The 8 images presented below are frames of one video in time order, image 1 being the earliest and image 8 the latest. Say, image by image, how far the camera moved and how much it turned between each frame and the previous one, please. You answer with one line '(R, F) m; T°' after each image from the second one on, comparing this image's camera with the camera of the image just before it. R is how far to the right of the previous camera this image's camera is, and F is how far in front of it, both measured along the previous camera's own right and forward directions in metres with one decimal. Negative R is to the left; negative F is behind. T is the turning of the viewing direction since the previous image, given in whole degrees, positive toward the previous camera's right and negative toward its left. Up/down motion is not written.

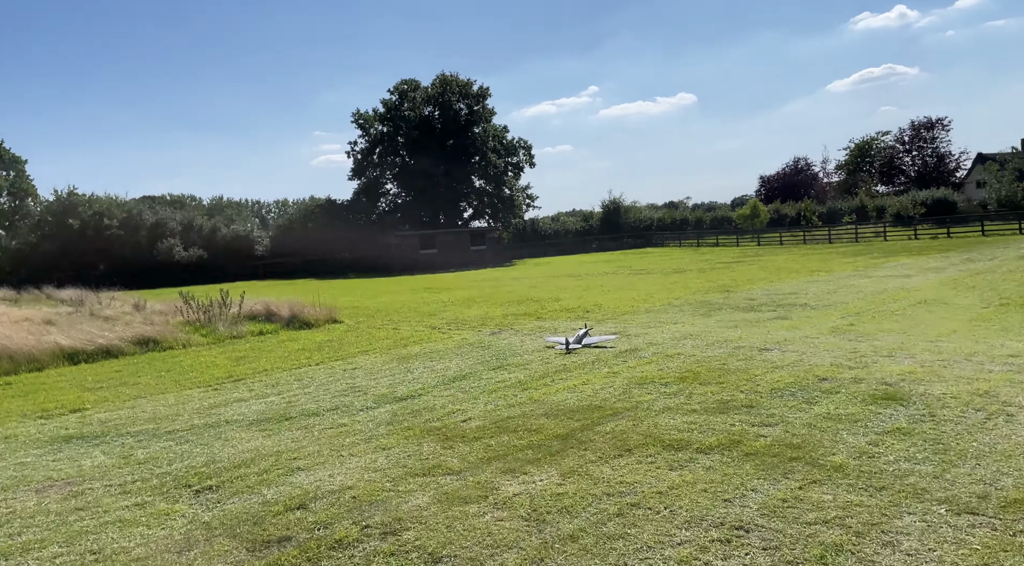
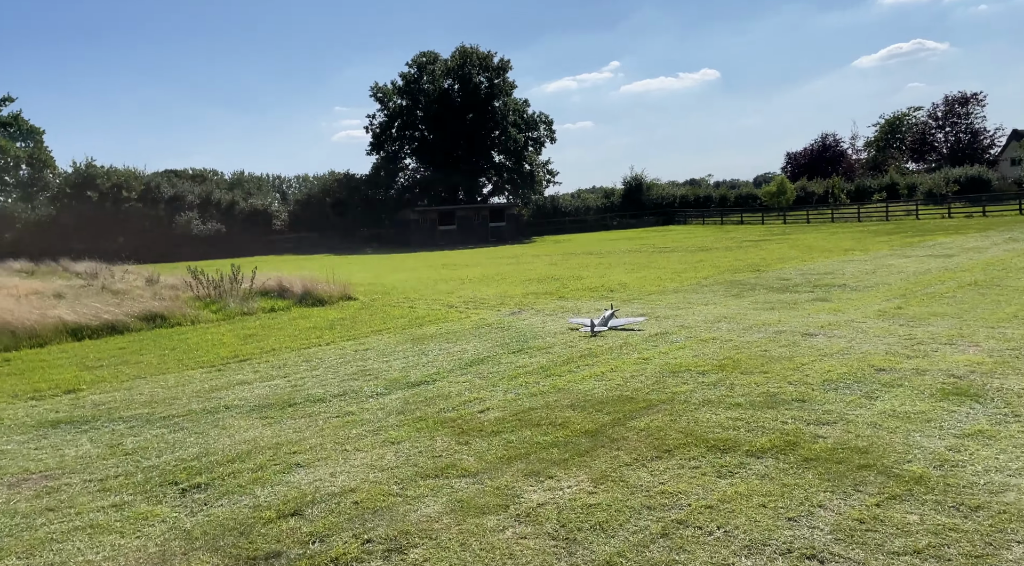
(0.0, +0.7) m; -1°
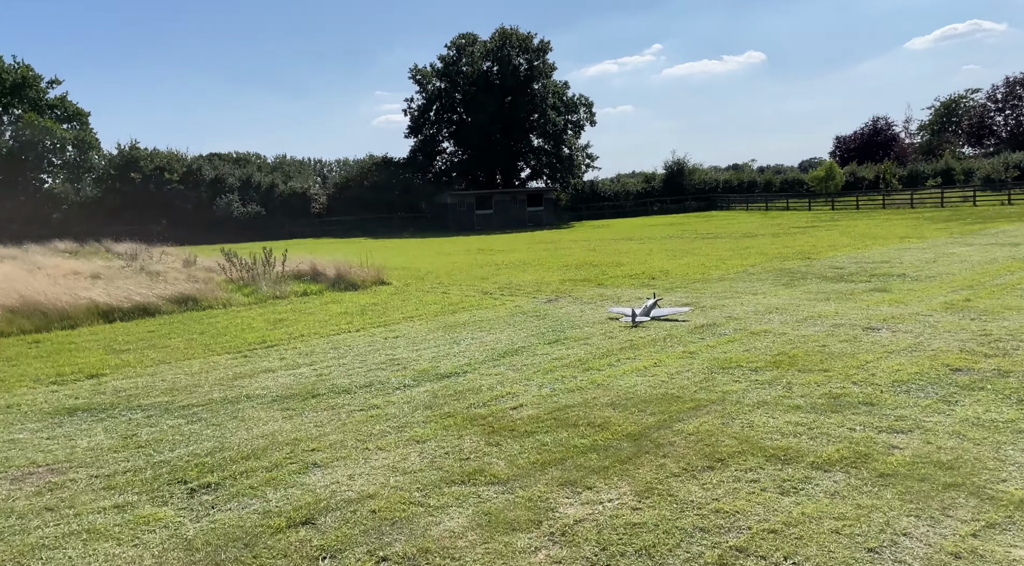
(0.0, +0.5) m; -3°
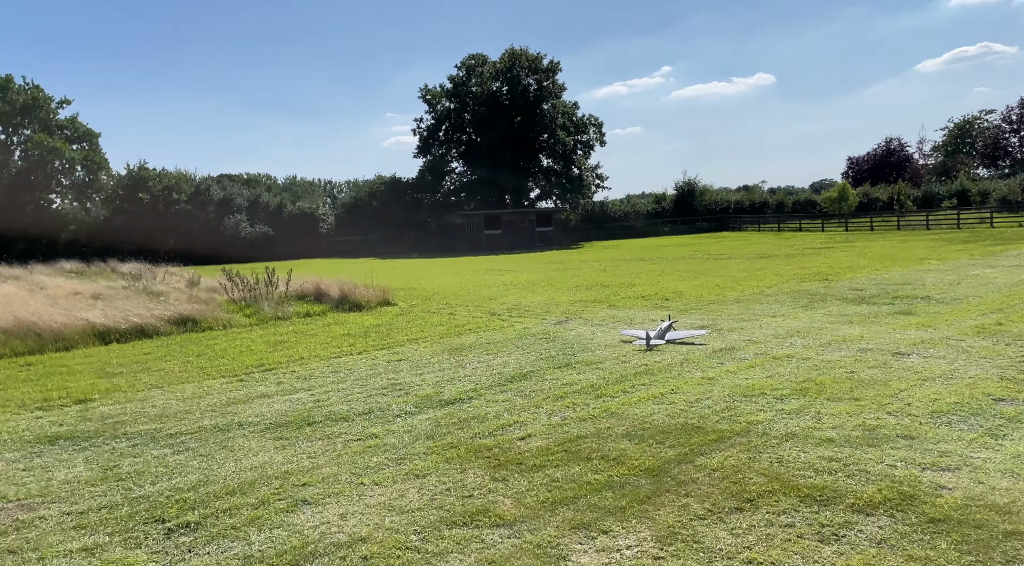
(0.0, +0.4) m; -1°
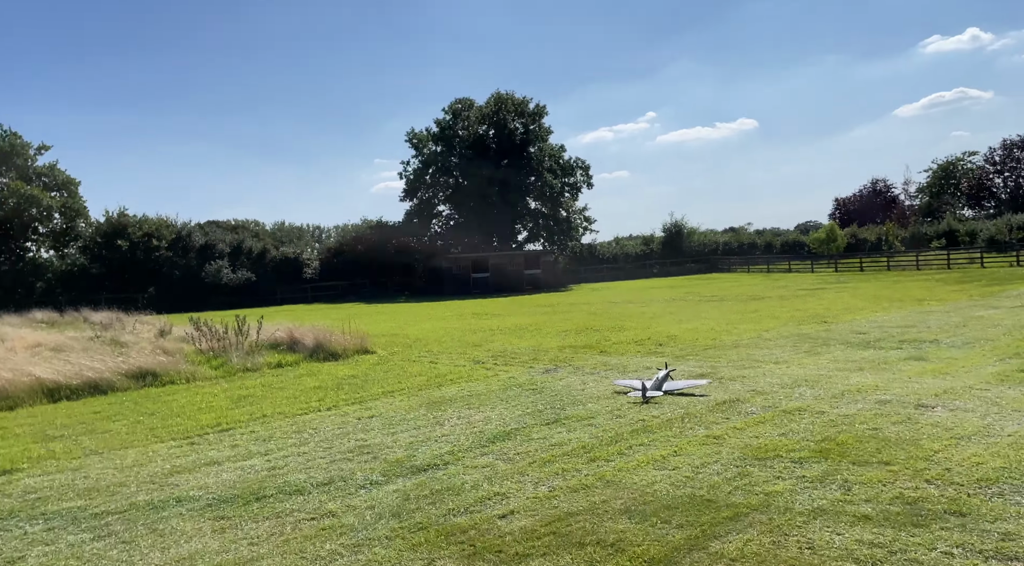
(+0.1, +0.8) m; +1°
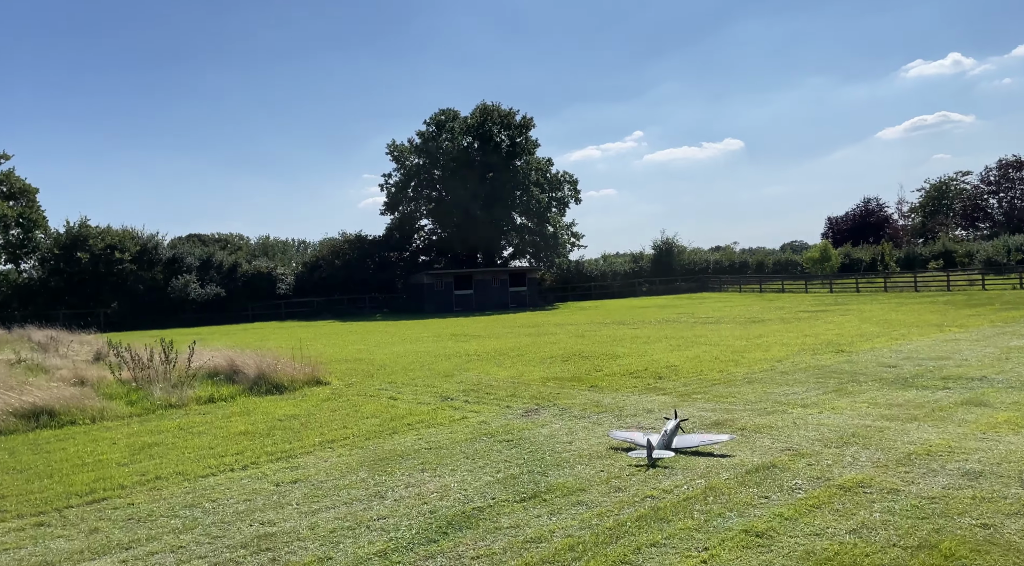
(+0.2, +2.1) m; +1°
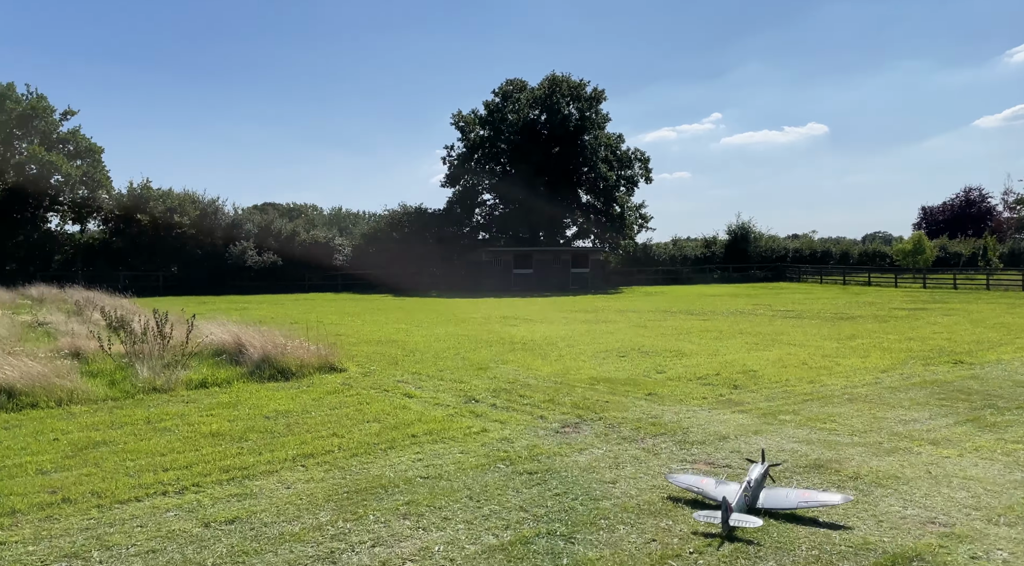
(+0.3, +2.1) m; -5°
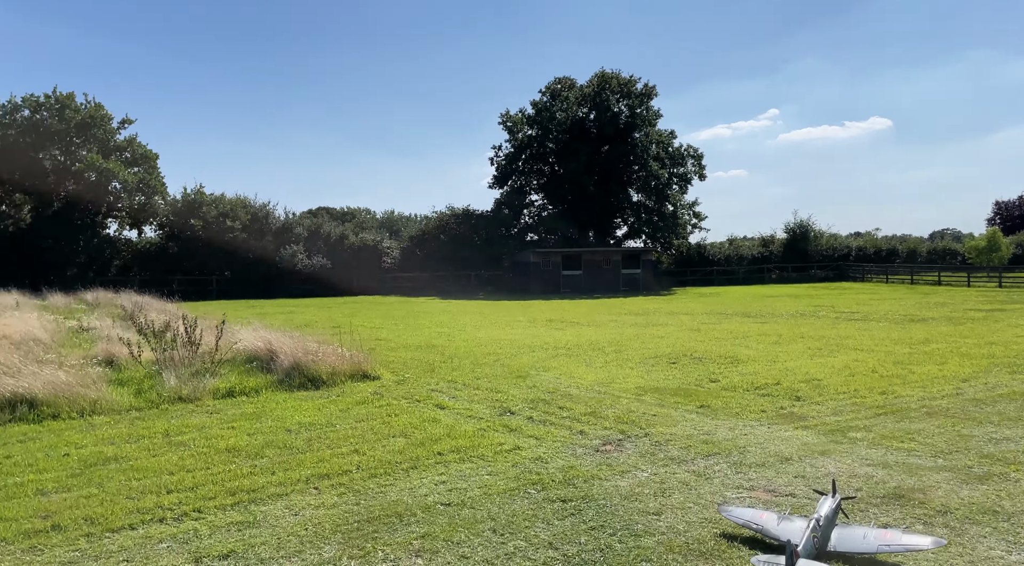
(+0.1, +0.7) m; -4°
